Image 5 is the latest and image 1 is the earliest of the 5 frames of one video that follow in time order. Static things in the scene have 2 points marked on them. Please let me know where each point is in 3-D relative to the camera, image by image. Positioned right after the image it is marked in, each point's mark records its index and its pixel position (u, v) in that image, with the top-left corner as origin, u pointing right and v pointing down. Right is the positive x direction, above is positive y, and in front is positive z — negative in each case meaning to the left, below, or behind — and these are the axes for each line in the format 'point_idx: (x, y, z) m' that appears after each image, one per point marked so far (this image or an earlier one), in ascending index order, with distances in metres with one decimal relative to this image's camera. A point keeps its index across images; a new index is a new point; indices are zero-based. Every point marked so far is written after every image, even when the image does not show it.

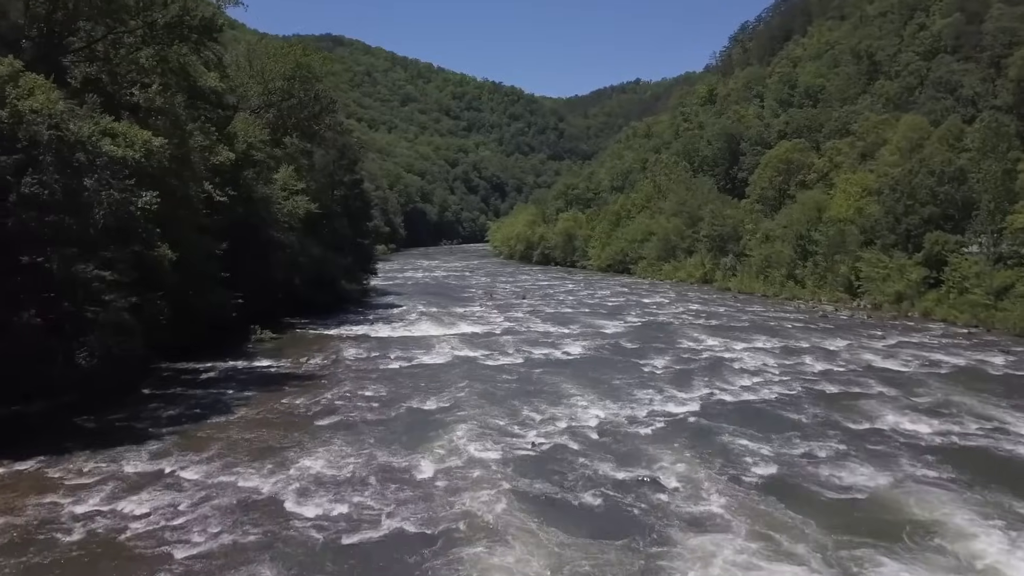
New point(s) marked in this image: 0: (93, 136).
0: (-8.9, +3.2, +17.3) m
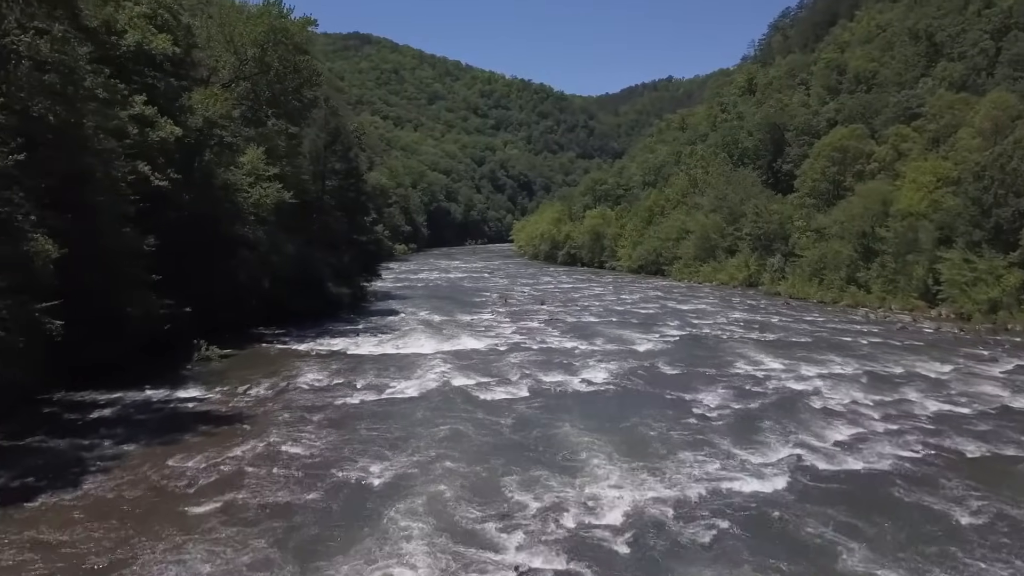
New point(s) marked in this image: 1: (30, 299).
0: (-9.1, +3.1, +11.7) m
1: (-10.2, -0.2, +17.2) m
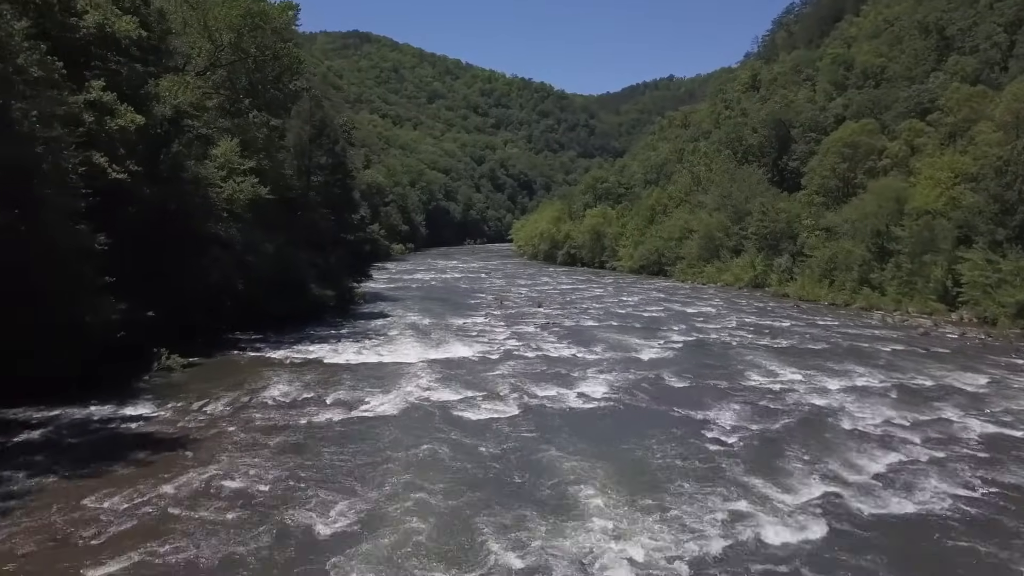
0: (-9.4, +3.0, +9.6) m
1: (-10.5, -0.3, +15.2) m
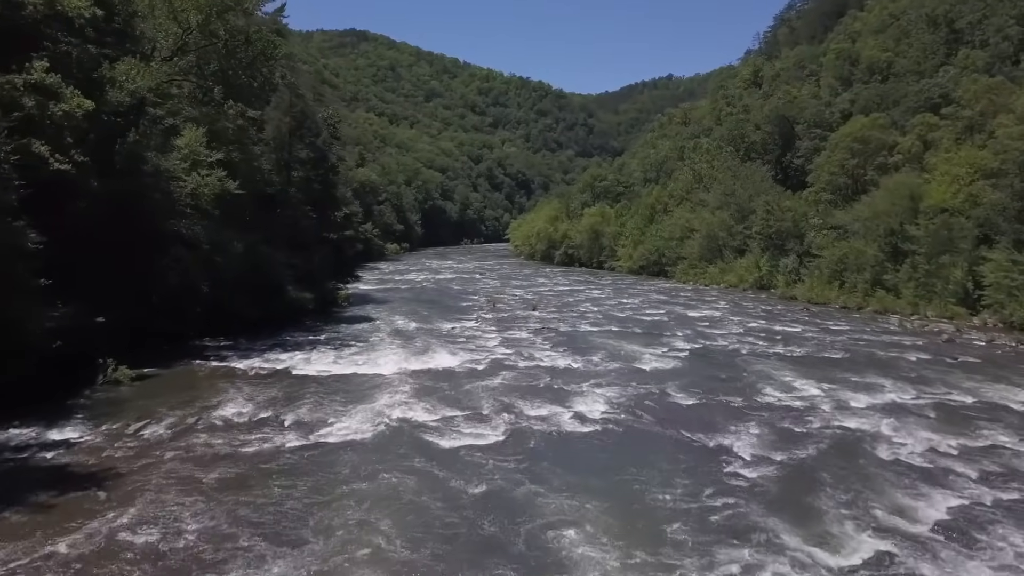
0: (-9.7, +2.9, +7.4) m
1: (-10.7, -0.4, +12.9) m
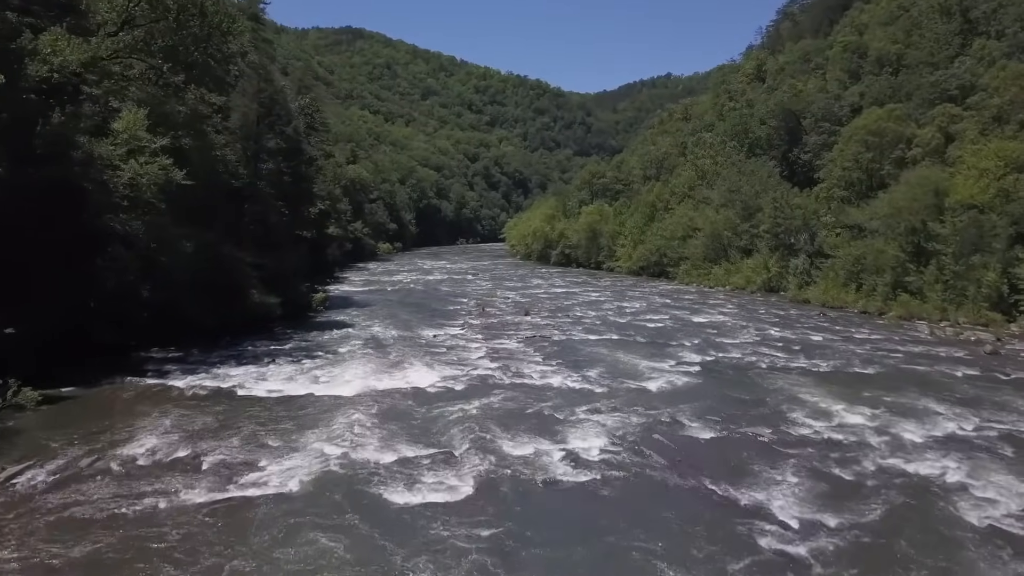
0: (-10.0, +2.8, +4.3) m
1: (-11.1, -0.5, +9.8) m
